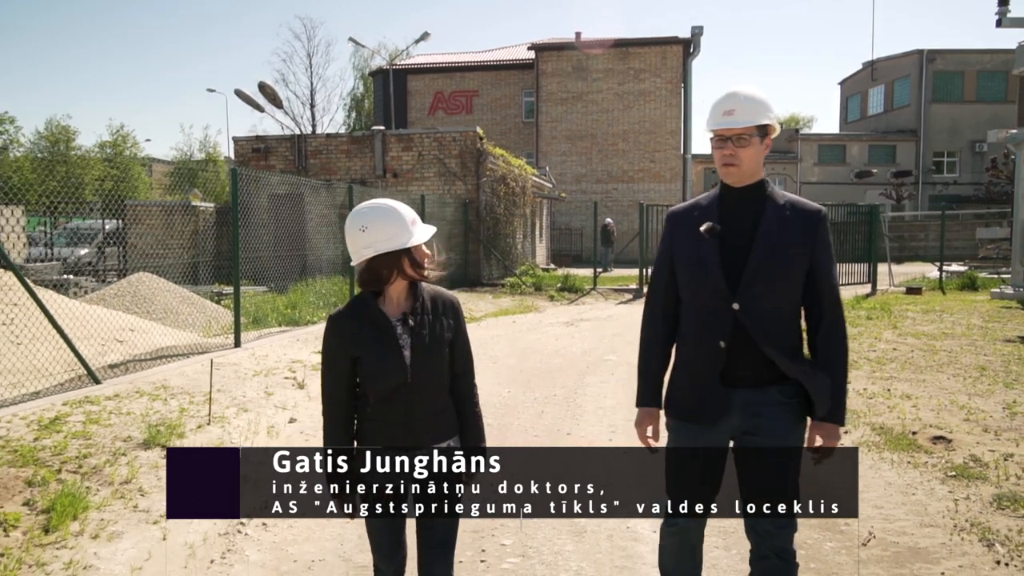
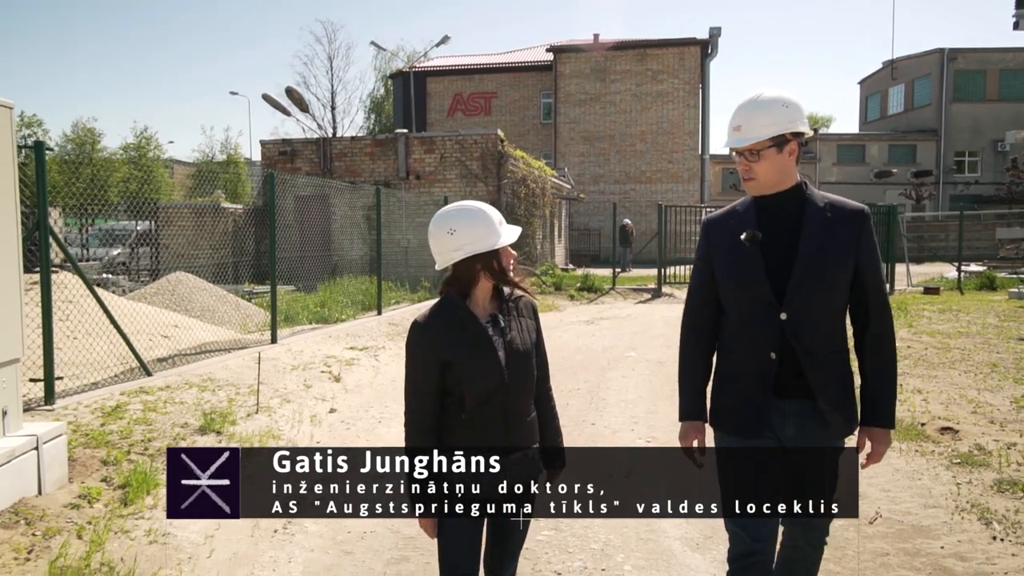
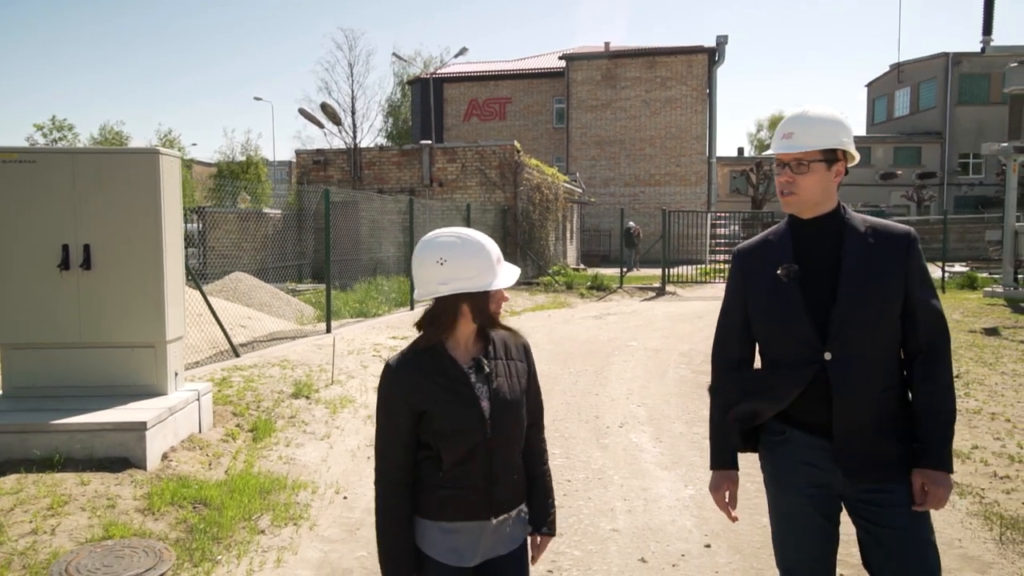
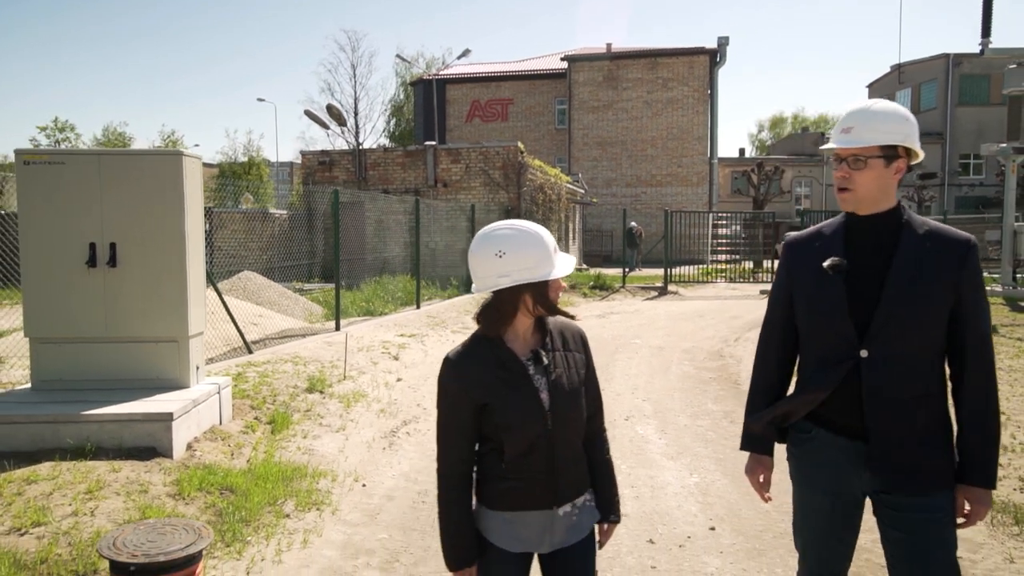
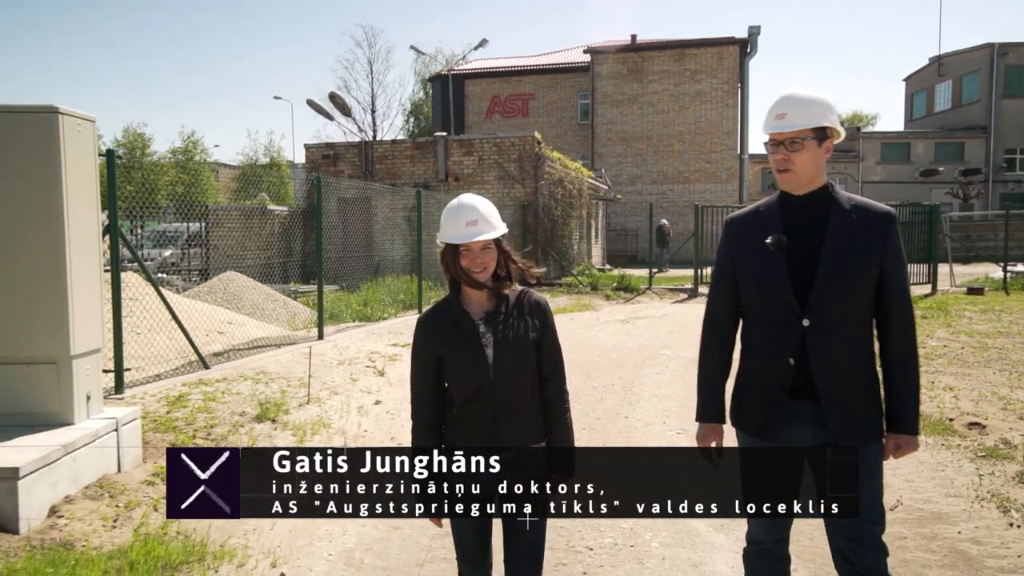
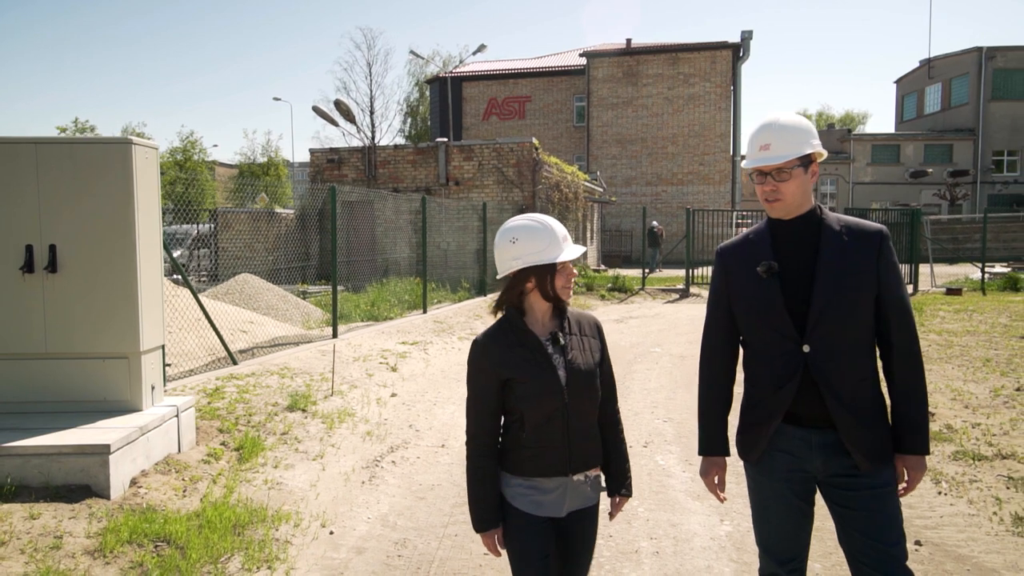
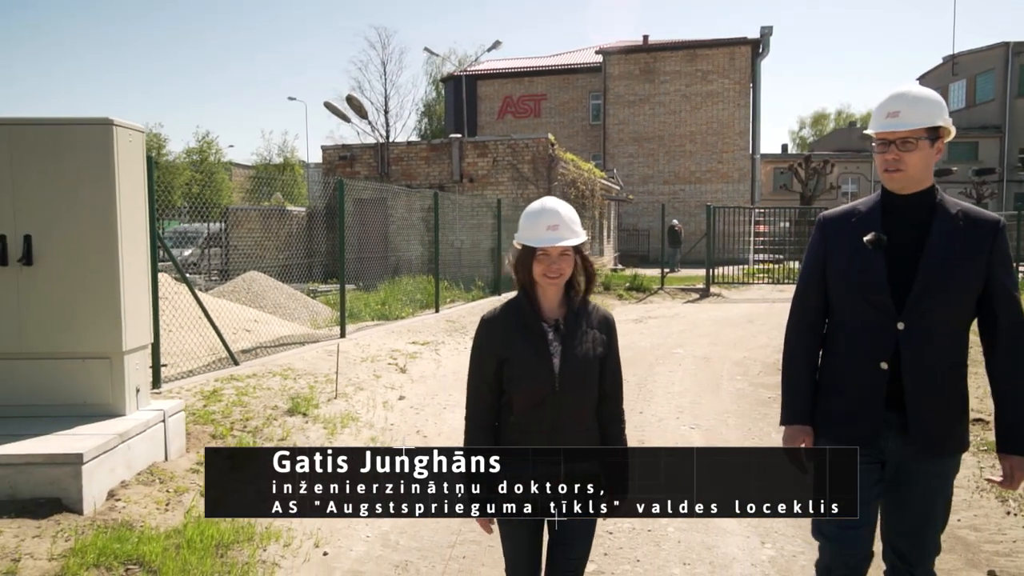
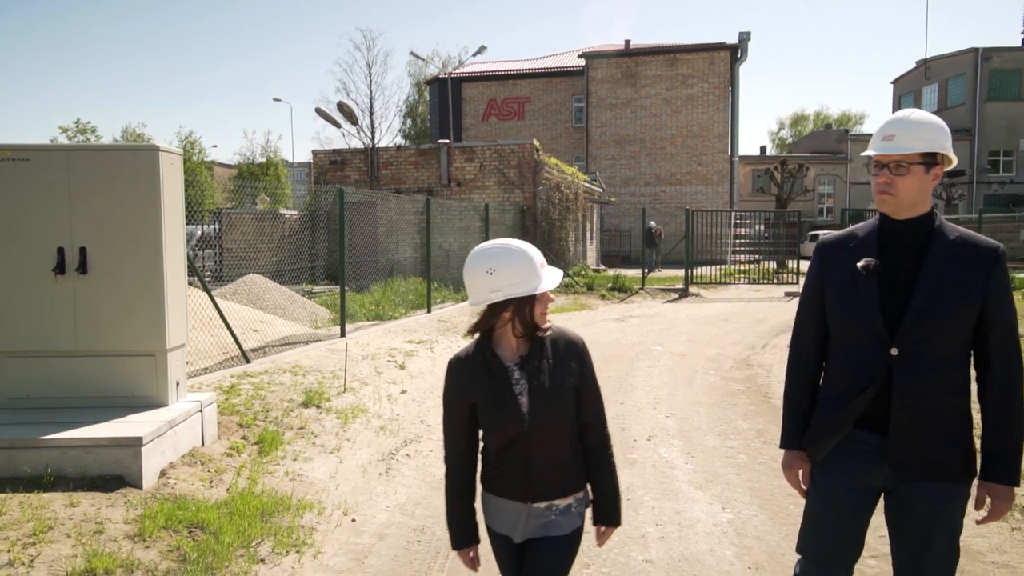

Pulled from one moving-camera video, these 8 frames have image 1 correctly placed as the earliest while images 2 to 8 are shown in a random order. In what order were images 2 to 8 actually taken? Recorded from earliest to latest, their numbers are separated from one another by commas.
2, 5, 7, 6, 8, 3, 4
